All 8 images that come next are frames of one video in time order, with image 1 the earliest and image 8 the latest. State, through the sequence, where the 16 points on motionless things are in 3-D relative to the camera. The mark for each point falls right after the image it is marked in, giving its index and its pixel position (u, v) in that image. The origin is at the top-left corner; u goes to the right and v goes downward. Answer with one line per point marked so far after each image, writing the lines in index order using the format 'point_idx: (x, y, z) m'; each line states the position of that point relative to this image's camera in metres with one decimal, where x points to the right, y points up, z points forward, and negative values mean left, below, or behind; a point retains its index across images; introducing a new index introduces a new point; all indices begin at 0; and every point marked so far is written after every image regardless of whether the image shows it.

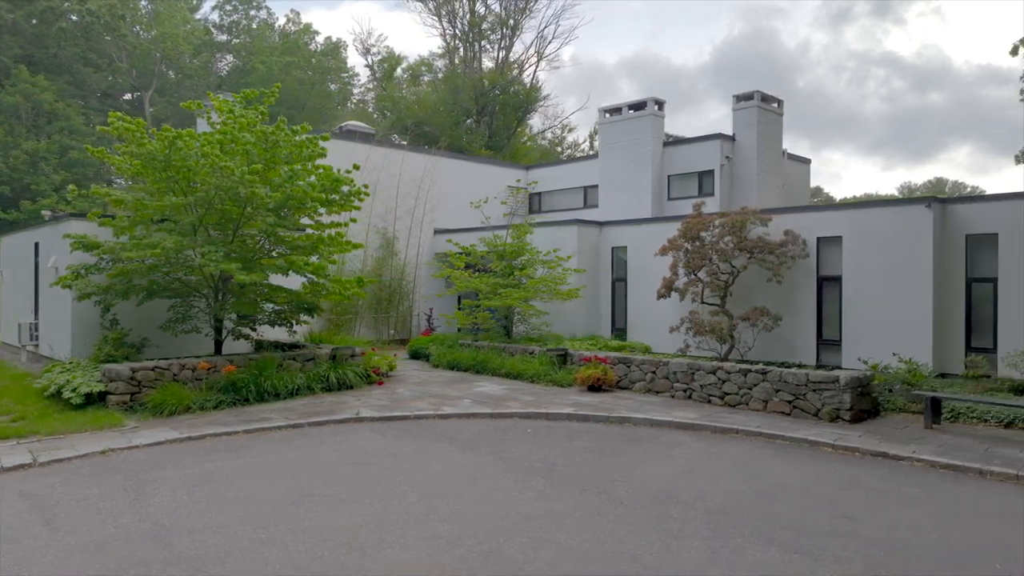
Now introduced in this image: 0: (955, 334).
0: (+6.1, -0.6, +10.9) m
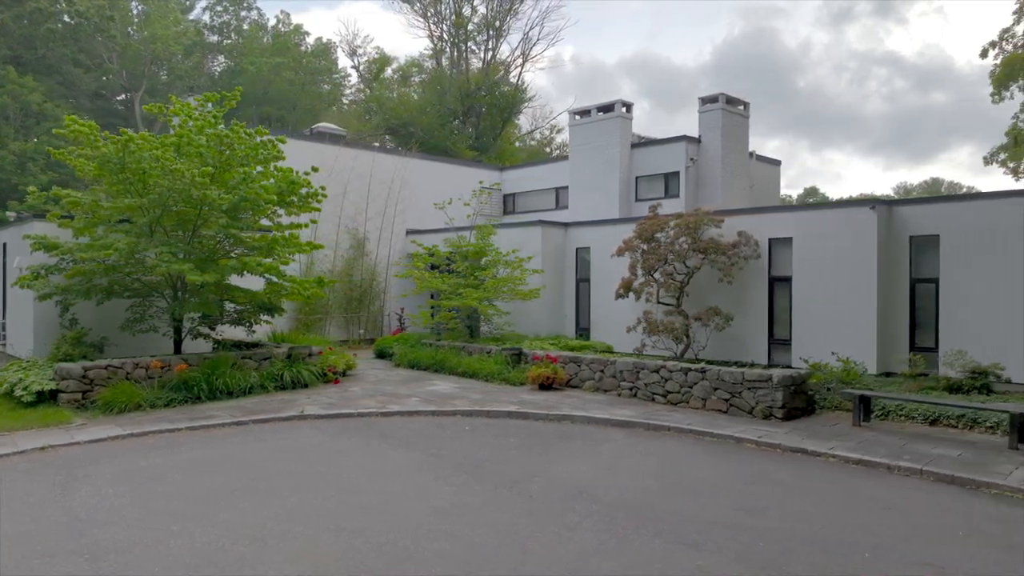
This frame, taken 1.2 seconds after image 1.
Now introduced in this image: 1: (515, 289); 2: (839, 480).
0: (+5.5, -0.6, +11.1) m
1: (0.0, 0.0, +13.9) m
2: (+2.7, -1.6, +6.6) m
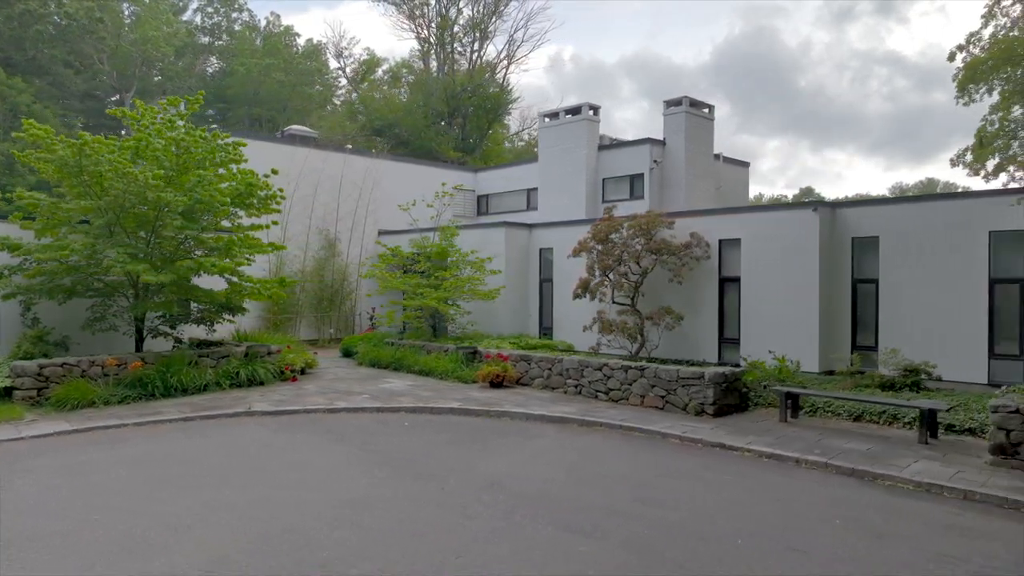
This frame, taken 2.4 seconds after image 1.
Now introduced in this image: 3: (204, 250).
0: (+4.8, -0.7, +11.3) m
1: (-0.7, 0.0, +14.2) m
2: (+2.0, -1.6, +6.9) m
3: (-4.6, +0.6, +11.7) m
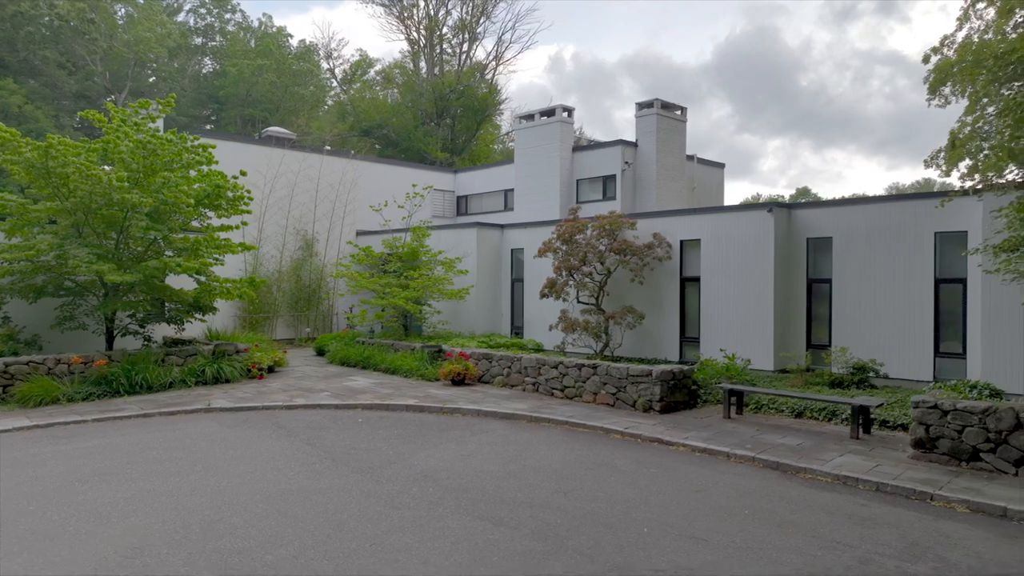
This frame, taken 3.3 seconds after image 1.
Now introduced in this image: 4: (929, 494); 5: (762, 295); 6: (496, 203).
0: (+4.2, -0.6, +11.6) m
1: (-1.3, 0.0, +14.4) m
2: (+1.4, -1.6, +7.1) m
3: (-5.2, +0.6, +11.9) m
4: (+3.2, -1.6, +6.1) m
5: (+3.7, -0.1, +11.5) m
6: (-0.4, +2.2, +19.8) m
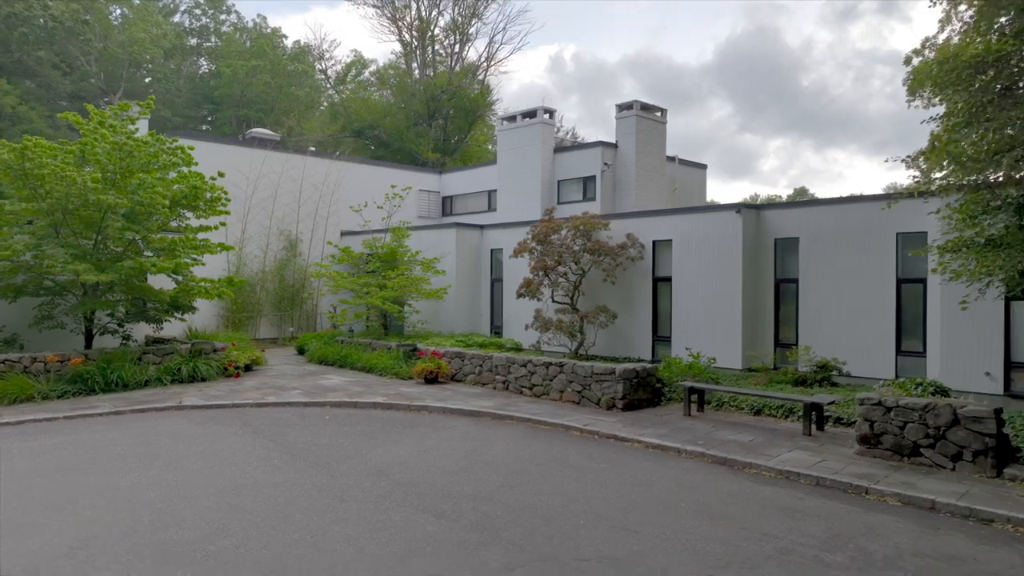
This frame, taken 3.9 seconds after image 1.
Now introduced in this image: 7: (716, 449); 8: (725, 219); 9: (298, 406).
0: (+3.8, -0.6, +11.7) m
1: (-1.7, 0.0, +14.5) m
2: (+1.0, -1.6, +7.3) m
3: (-5.6, +0.6, +12.1) m
4: (+2.8, -1.6, +6.2) m
5: (+3.3, -0.1, +11.7) m
6: (-0.8, +2.2, +20.0) m
7: (+1.9, -1.5, +7.5) m
8: (+3.2, +1.0, +11.8) m
9: (-2.7, -1.5, +10.0) m
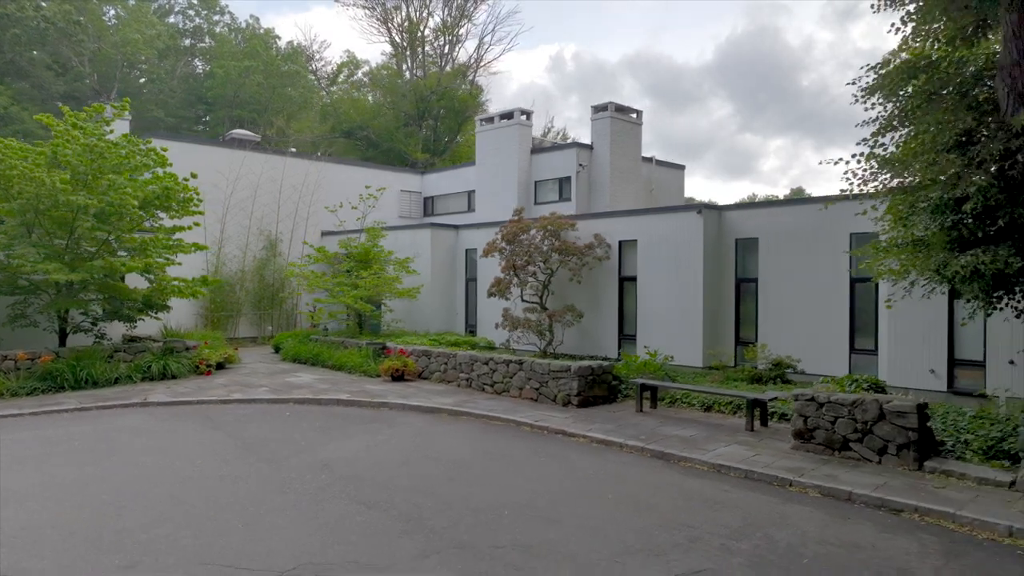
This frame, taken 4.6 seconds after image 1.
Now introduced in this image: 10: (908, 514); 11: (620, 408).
0: (+3.3, -0.6, +11.9) m
1: (-2.2, 0.0, +14.7) m
2: (+0.5, -1.6, +7.5) m
3: (-6.1, +0.6, +12.3) m
4: (+2.3, -1.6, +6.4) m
5: (+2.7, -0.1, +11.9) m
6: (-1.3, +2.2, +20.2) m
7: (+1.4, -1.5, +7.7) m
8: (+2.7, +1.0, +12.0) m
9: (-3.2, -1.5, +10.2) m
10: (+2.9, -1.6, +5.7) m
11: (+1.3, -1.5, +9.6) m
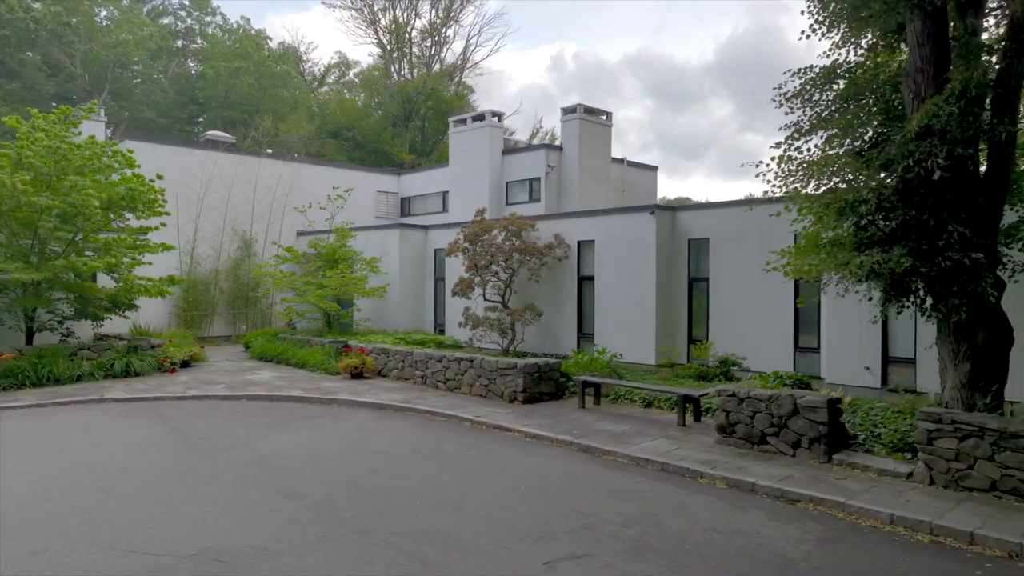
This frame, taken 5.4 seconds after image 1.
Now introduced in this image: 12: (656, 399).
0: (+2.6, -0.6, +12.2) m
1: (-2.9, 0.0, +15.0) m
2: (-0.2, -1.6, +7.7) m
3: (-6.8, +0.6, +12.5) m
4: (+1.6, -1.6, +6.6) m
5: (+2.1, -0.1, +12.1) m
6: (-2.0, +2.2, +20.4) m
7: (+0.8, -1.5, +7.9) m
8: (+2.0, +1.1, +12.2) m
9: (-3.9, -1.5, +10.5) m
10: (+2.2, -1.6, +5.9) m
11: (+0.7, -1.5, +9.8) m
12: (+1.7, -1.3, +9.5) m
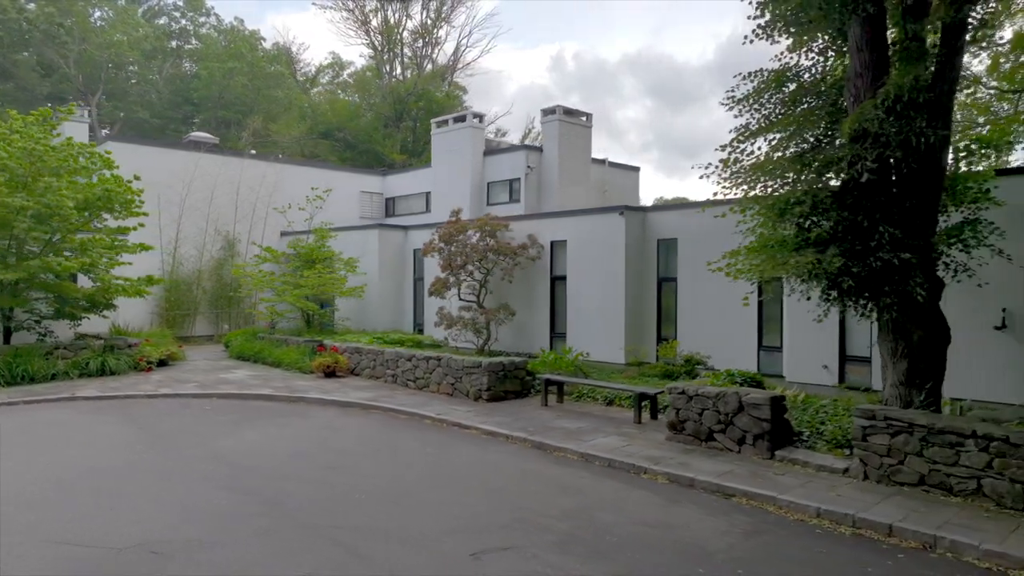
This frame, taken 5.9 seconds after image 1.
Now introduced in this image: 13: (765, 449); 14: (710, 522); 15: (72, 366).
0: (+2.1, -0.6, +12.3) m
1: (-3.3, 0.0, +15.1) m
2: (-0.6, -1.6, +7.8) m
3: (-7.2, +0.6, +12.7) m
4: (+1.1, -1.6, +6.8) m
5: (+1.6, -0.1, +12.3) m
6: (-2.4, +2.2, +20.5) m
7: (+0.3, -1.5, +8.1) m
8: (+1.6, +1.1, +12.4) m
9: (-4.4, -1.5, +10.6) m
10: (+1.7, -1.6, +6.0) m
11: (+0.2, -1.5, +9.9) m
12: (+1.3, -1.3, +9.6) m
13: (+2.2, -1.4, +6.9) m
14: (+1.4, -1.6, +5.5) m
15: (-6.7, -1.2, +11.9) m
